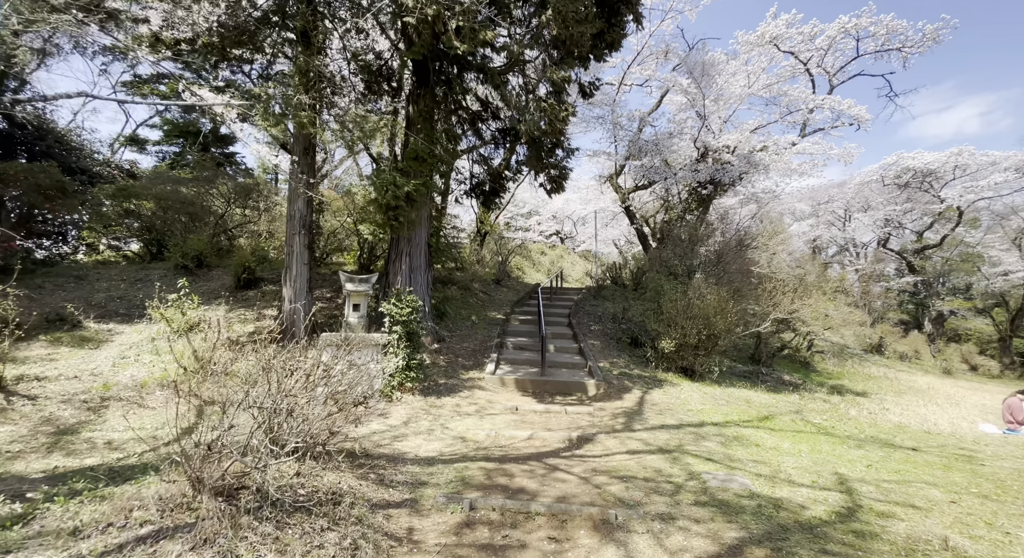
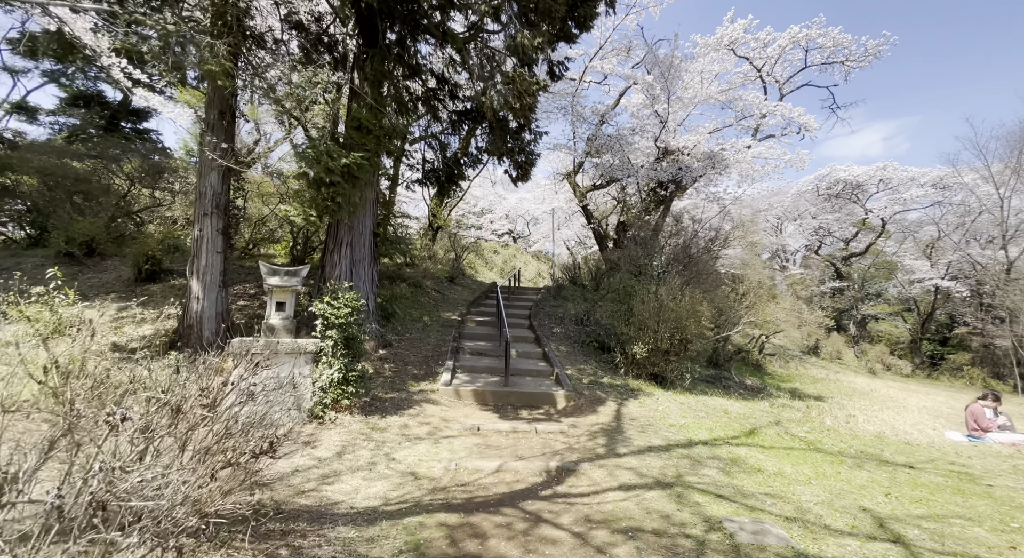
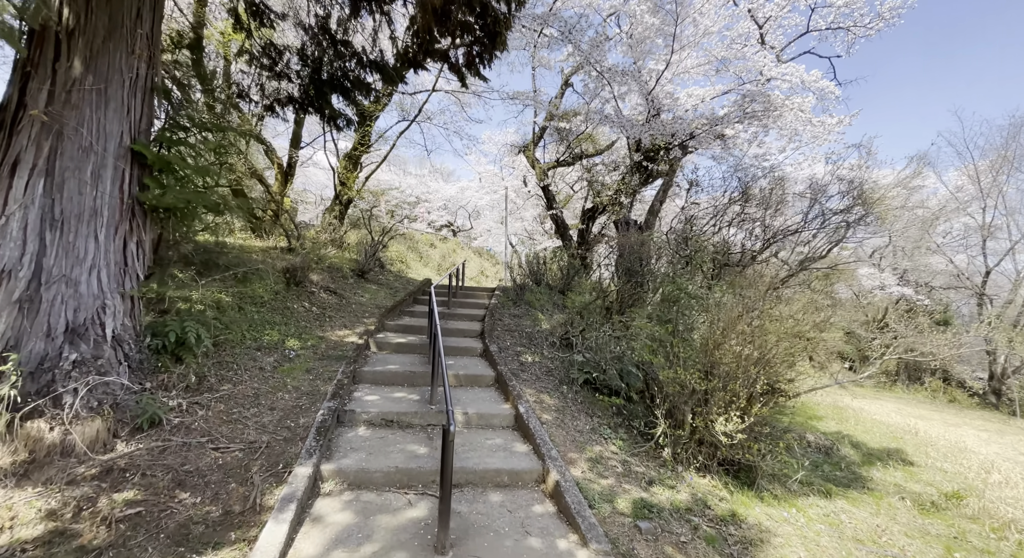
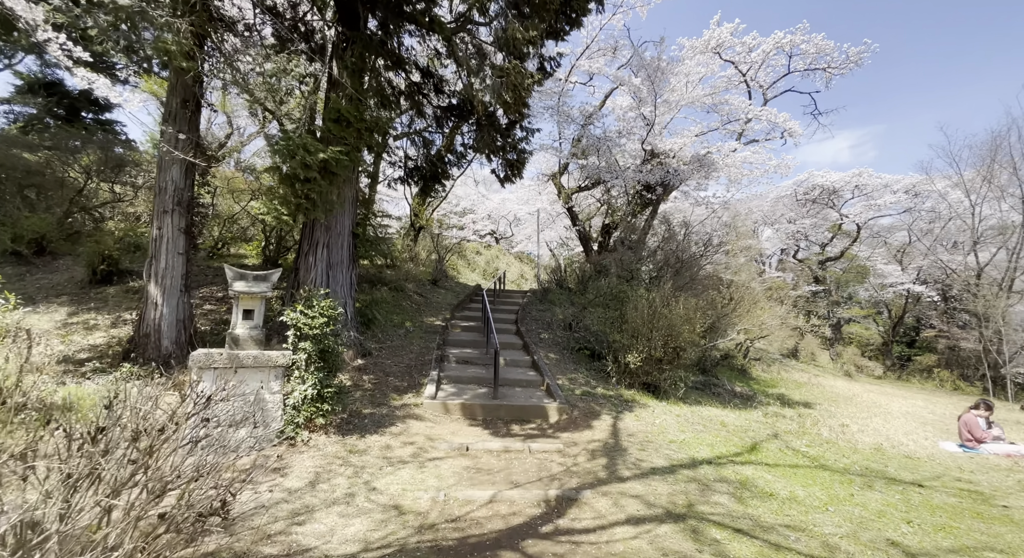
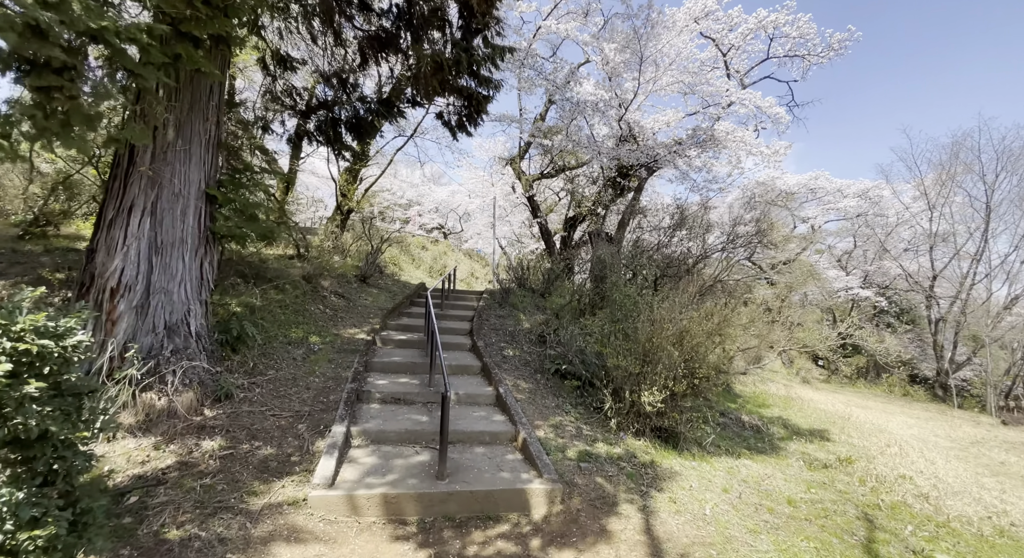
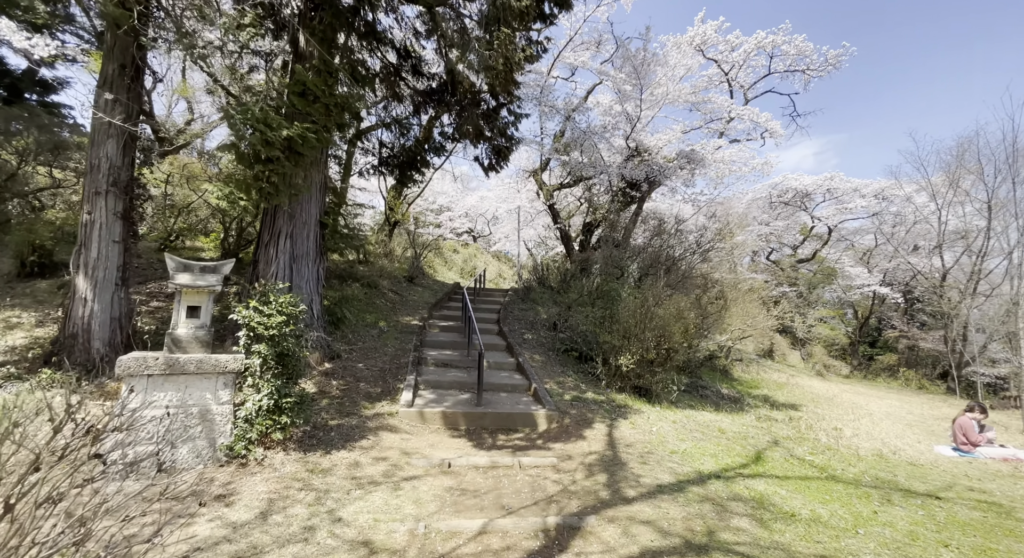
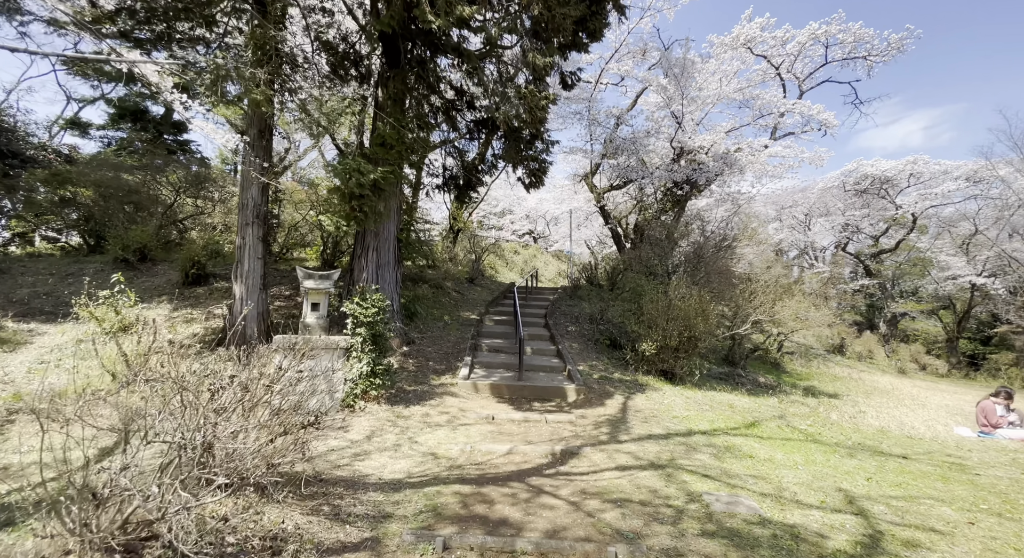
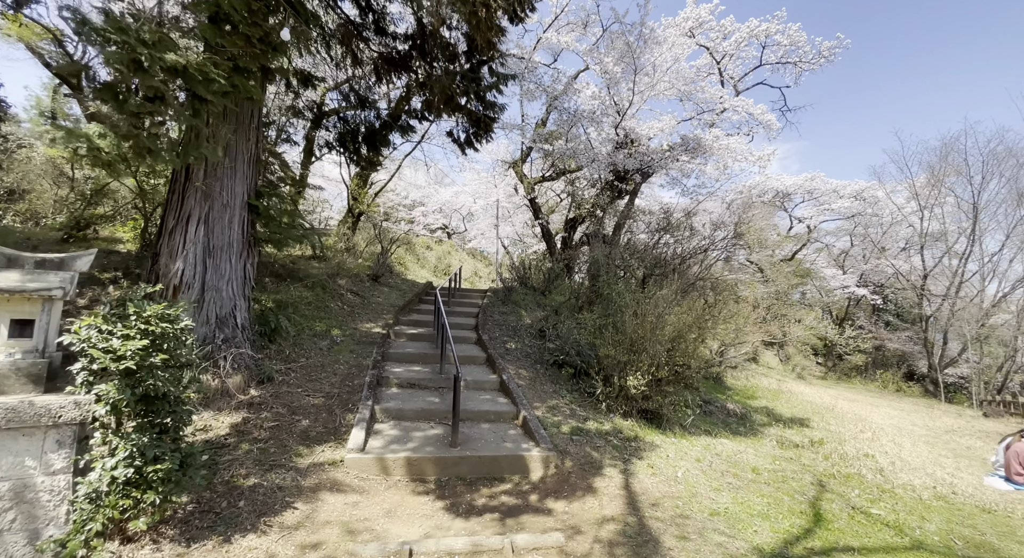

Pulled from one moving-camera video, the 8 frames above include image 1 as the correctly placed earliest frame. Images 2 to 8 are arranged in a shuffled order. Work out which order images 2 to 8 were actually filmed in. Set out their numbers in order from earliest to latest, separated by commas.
7, 2, 4, 6, 8, 5, 3
